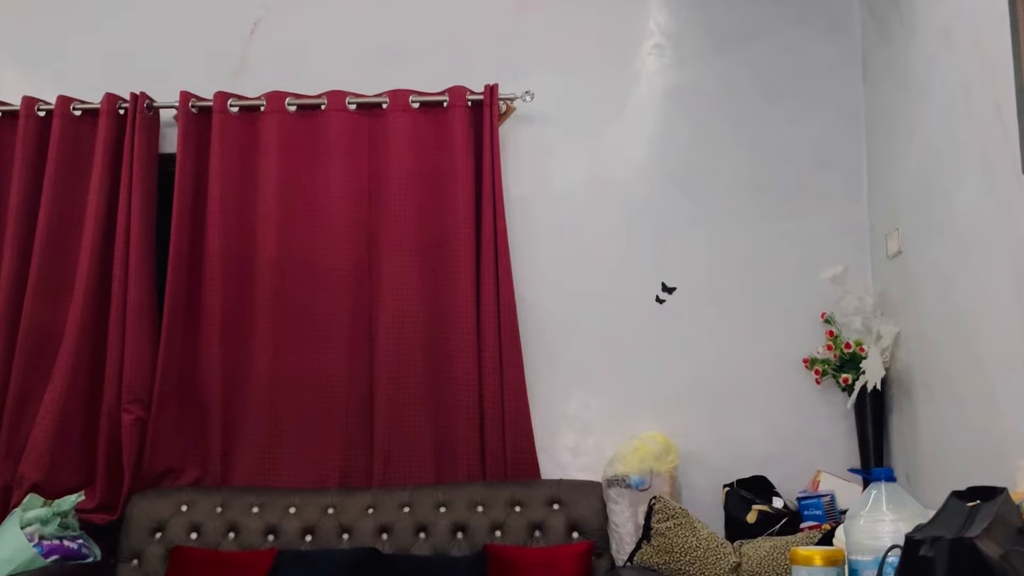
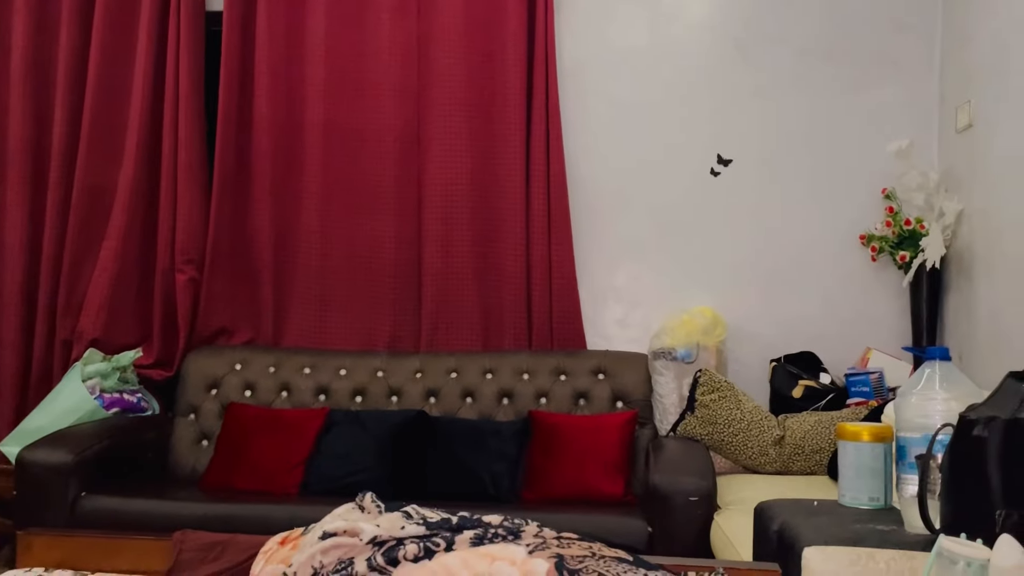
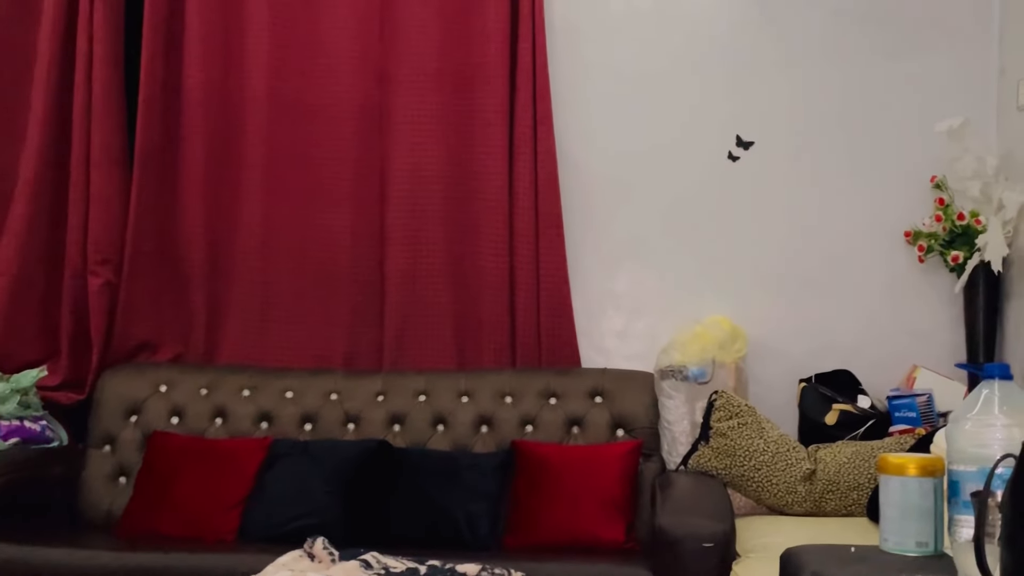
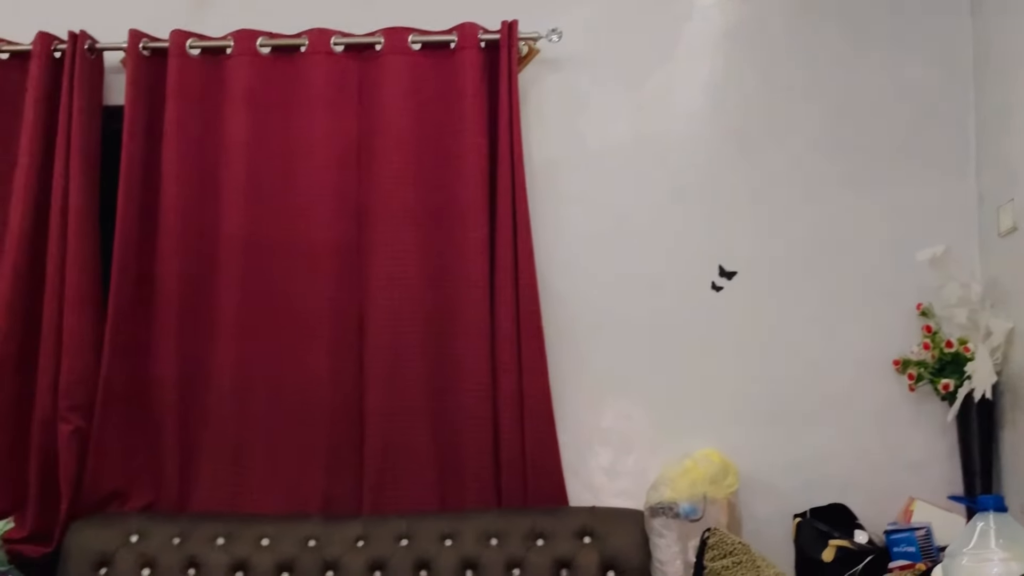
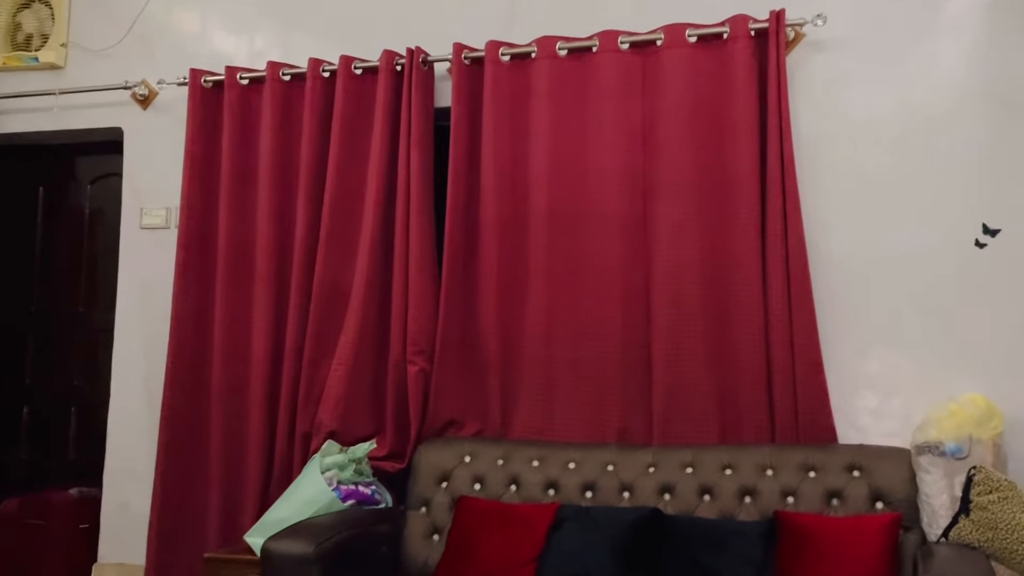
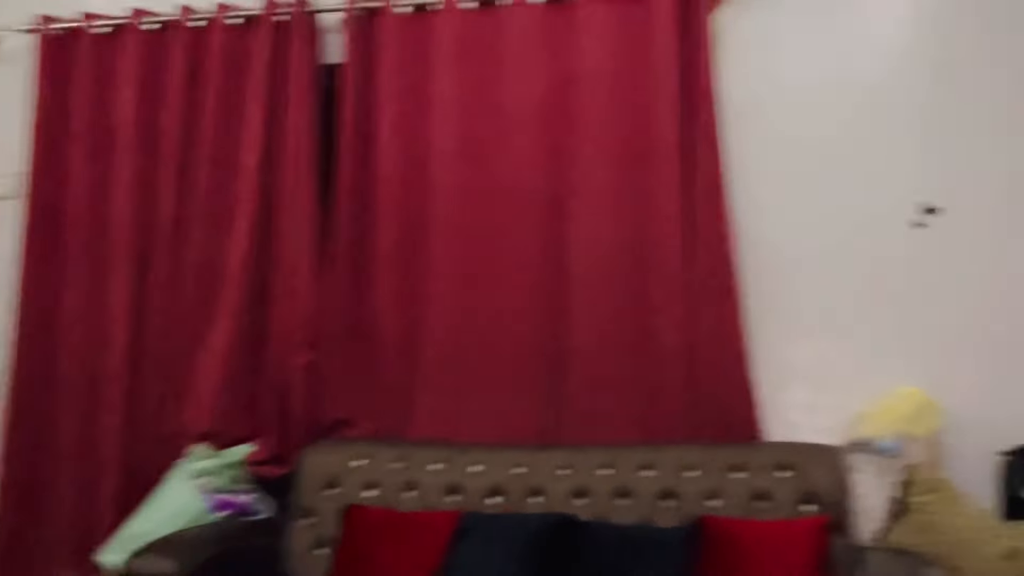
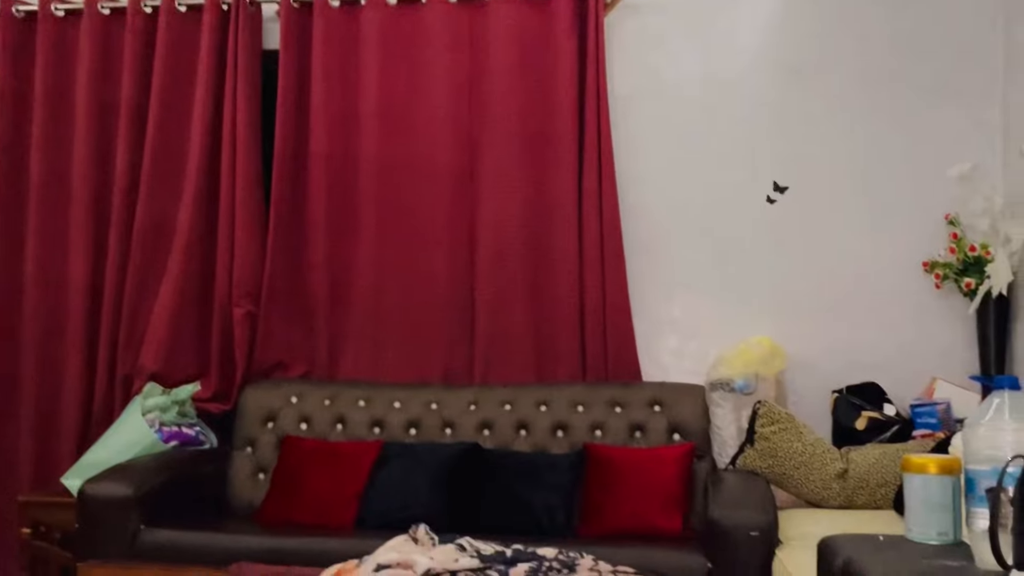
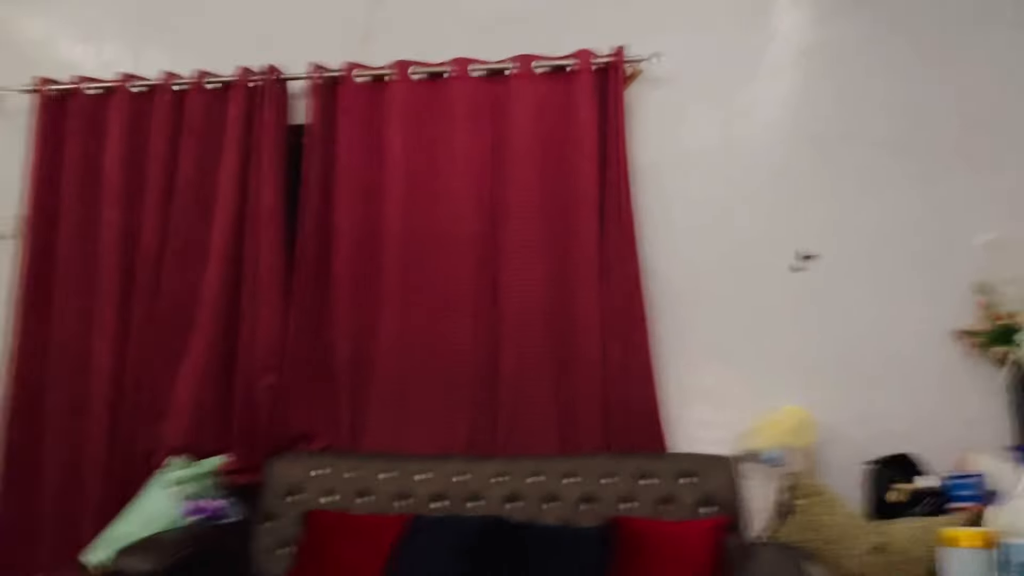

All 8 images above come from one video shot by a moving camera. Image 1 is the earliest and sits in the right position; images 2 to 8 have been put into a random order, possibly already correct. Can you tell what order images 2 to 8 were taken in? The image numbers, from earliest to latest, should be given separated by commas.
4, 8, 5, 6, 7, 2, 3
